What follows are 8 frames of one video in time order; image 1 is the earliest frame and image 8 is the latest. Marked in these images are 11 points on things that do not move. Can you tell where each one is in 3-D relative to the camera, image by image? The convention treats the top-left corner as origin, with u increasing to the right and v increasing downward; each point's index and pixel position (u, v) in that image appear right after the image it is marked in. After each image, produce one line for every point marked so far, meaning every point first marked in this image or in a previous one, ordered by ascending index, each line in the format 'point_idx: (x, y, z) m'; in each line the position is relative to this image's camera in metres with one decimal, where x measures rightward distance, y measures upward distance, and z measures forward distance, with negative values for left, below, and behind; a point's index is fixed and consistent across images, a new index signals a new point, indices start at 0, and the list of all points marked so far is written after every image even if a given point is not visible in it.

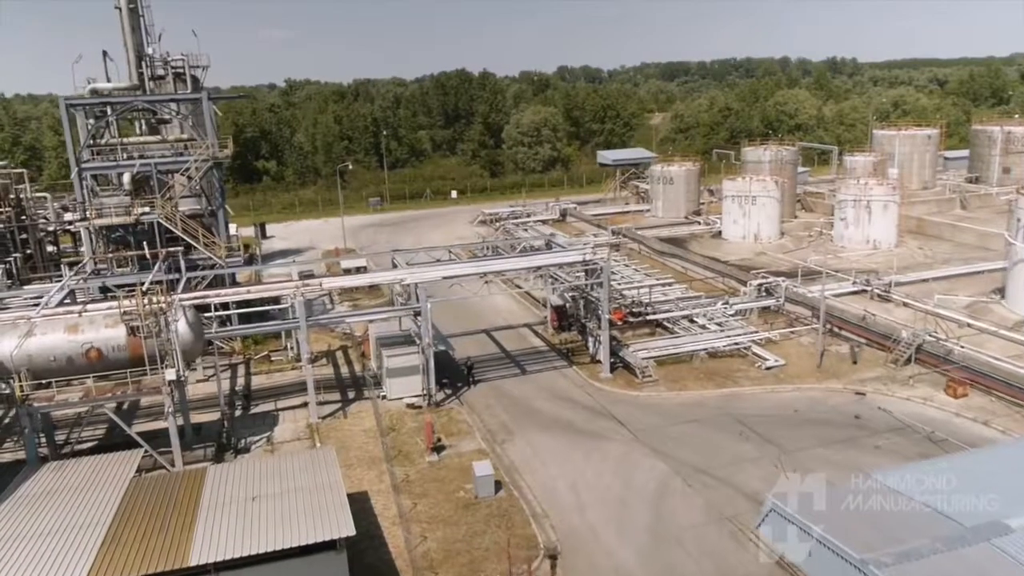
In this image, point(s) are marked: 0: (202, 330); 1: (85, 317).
0: (-7.5, -1.0, +20.1) m
1: (-10.0, -0.7, +19.4) m
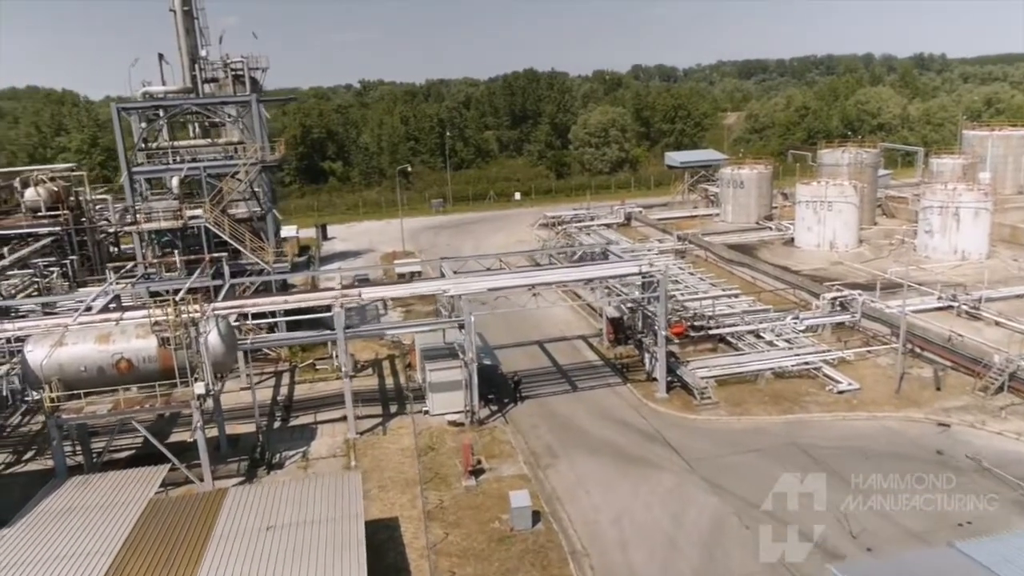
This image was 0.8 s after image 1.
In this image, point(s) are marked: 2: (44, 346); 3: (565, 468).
0: (-6.5, -1.3, +19.4) m
1: (-9.0, -0.9, +18.9) m
2: (-10.4, -1.3, +18.3) m
3: (+1.2, -4.3, +19.6) m
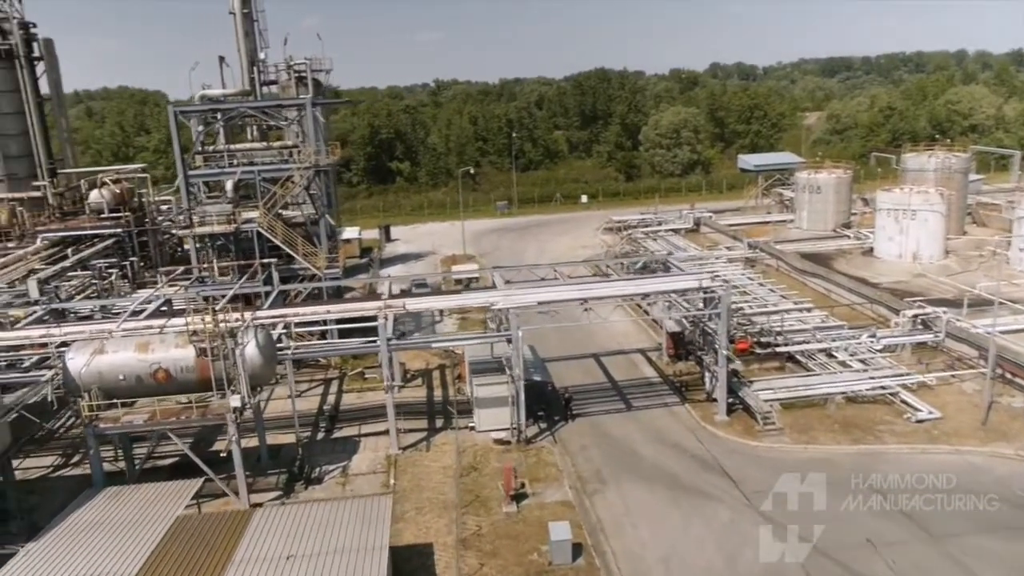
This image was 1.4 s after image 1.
0: (-5.4, -1.5, +18.9) m
1: (-8.0, -1.1, +18.6) m
2: (-9.4, -1.4, +18.2) m
3: (+2.2, -4.6, +18.4) m
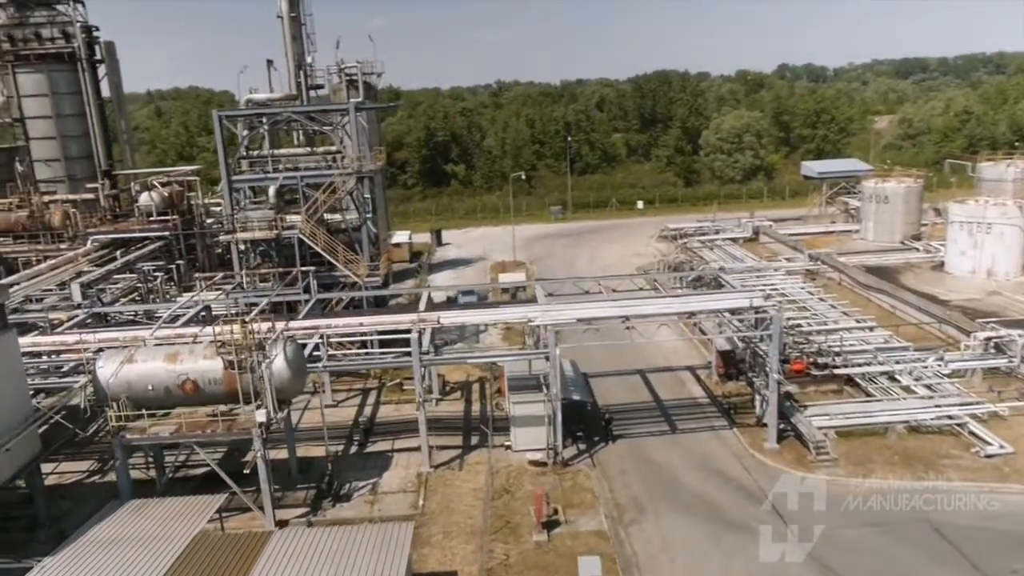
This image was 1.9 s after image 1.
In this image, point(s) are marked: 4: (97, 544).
0: (-4.7, -1.8, +18.4) m
1: (-7.2, -1.3, +18.4) m
2: (-8.7, -1.6, +18.0) m
3: (+2.9, -5.0, +17.4) m
4: (-7.6, -4.7, +15.1) m
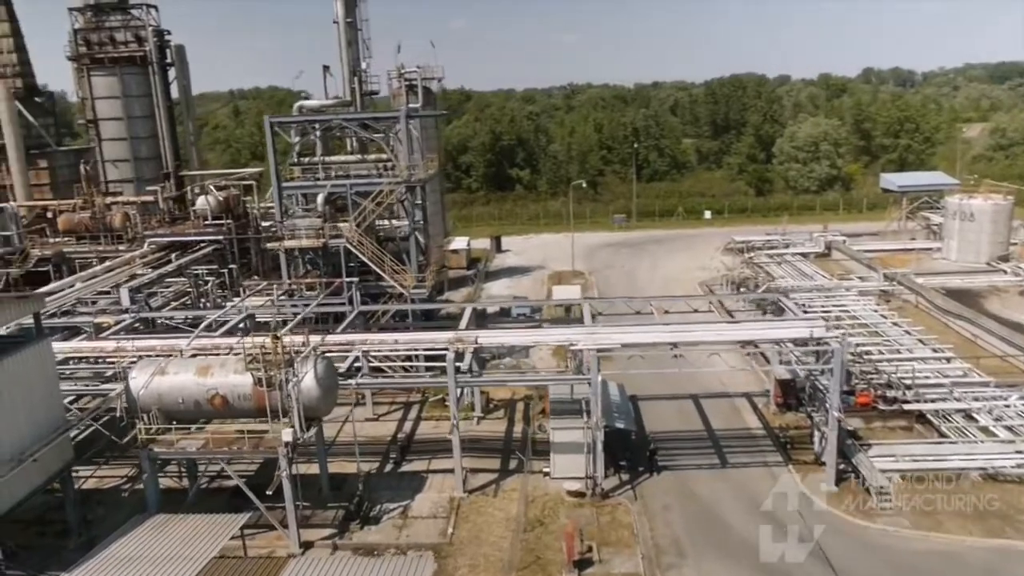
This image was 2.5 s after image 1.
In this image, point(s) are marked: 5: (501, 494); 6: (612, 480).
0: (-3.9, -2.1, +17.9) m
1: (-6.4, -1.5, +18.0) m
2: (-7.9, -1.8, +17.8) m
3: (+3.5, -5.6, +16.3) m
4: (-7.1, -4.9, +14.8) m
5: (-0.3, -4.9, +19.6) m
6: (+2.4, -4.6, +19.9) m
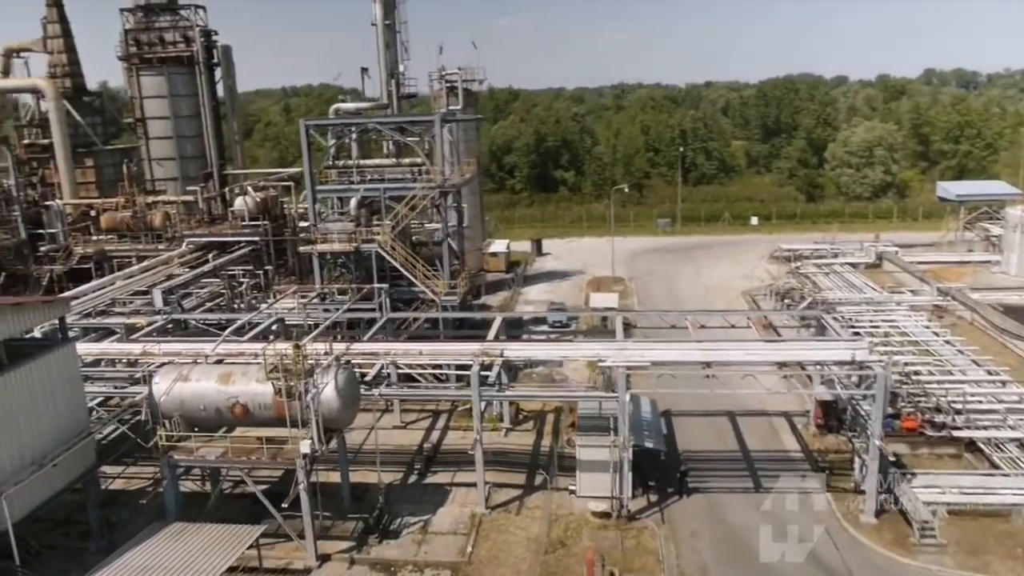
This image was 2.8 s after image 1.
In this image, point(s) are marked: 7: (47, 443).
0: (-3.3, -2.3, +17.6) m
1: (-5.9, -1.7, +17.9) m
2: (-7.4, -2.0, +17.7) m
3: (+3.8, -6.0, +15.5) m
4: (-6.9, -5.1, +14.7) m
5: (+0.3, -5.2, +19.0) m
6: (+3.0, -5.0, +19.3) m
7: (-9.1, -3.1, +16.2) m
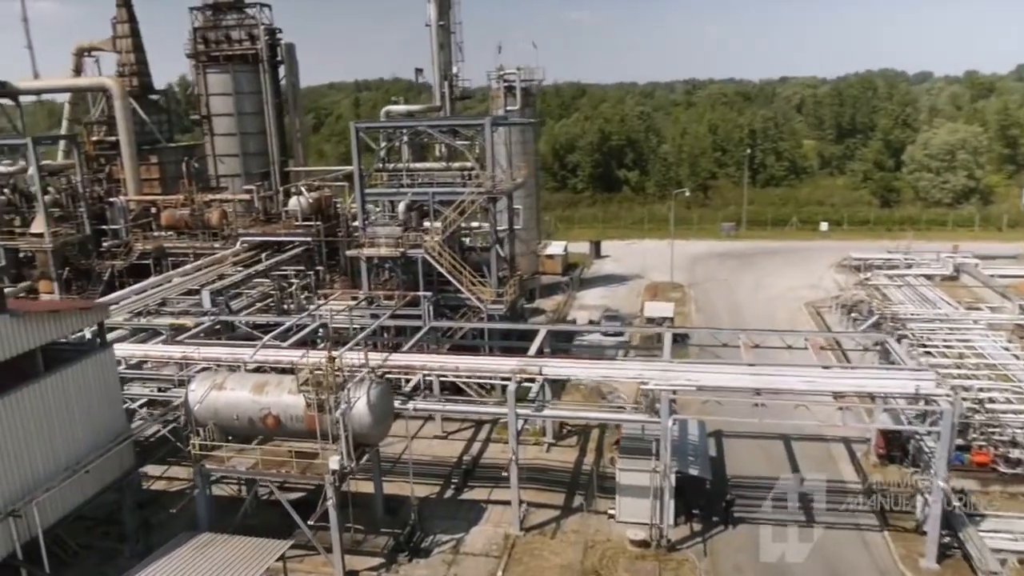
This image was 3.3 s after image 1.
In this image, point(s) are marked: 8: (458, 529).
0: (-2.6, -2.6, +17.2) m
1: (-5.1, -1.9, +17.7) m
2: (-6.6, -2.1, +17.7) m
3: (+4.3, -6.4, +14.6) m
4: (-6.4, -5.3, +14.7) m
5: (+1.1, -5.5, +18.4) m
6: (+3.8, -5.4, +18.4) m
7: (-8.5, -3.2, +16.2) m
8: (-1.2, -5.5, +18.8) m
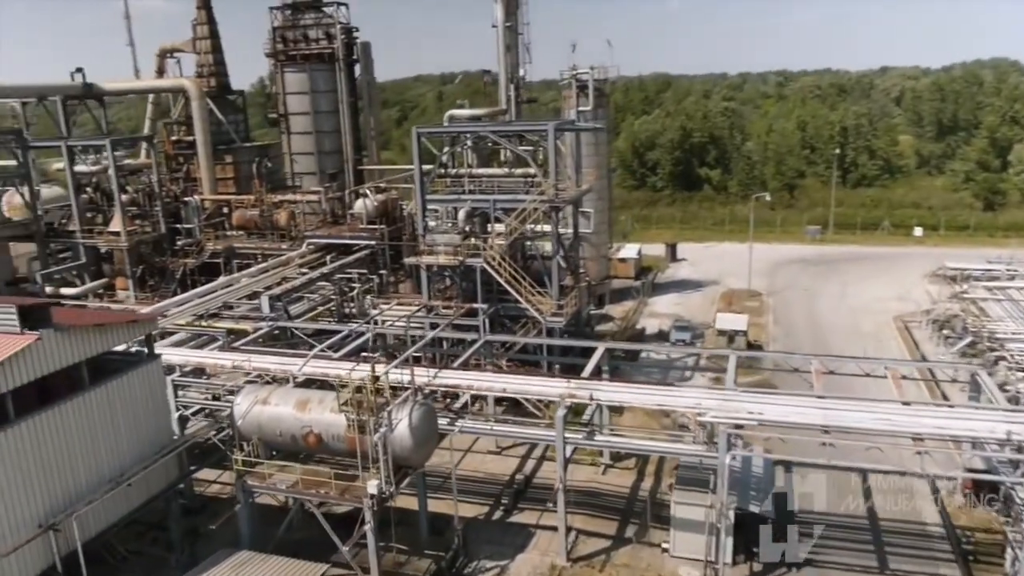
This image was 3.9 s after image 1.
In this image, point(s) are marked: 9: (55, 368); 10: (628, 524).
0: (-1.6, -2.9, +16.6) m
1: (-4.1, -2.2, +17.3) m
2: (-5.6, -2.4, +17.5) m
3: (+4.9, -7.0, +13.4) m
4: (-5.7, -5.6, +14.5) m
5: (+2.0, -5.9, +17.5) m
6: (+4.7, -5.9, +17.2) m
7: (-7.6, -3.4, +16.3) m
8: (-0.2, -5.9, +18.1) m
9: (-8.1, -1.4, +14.7) m
10: (+2.7, -5.5, +19.2) m
